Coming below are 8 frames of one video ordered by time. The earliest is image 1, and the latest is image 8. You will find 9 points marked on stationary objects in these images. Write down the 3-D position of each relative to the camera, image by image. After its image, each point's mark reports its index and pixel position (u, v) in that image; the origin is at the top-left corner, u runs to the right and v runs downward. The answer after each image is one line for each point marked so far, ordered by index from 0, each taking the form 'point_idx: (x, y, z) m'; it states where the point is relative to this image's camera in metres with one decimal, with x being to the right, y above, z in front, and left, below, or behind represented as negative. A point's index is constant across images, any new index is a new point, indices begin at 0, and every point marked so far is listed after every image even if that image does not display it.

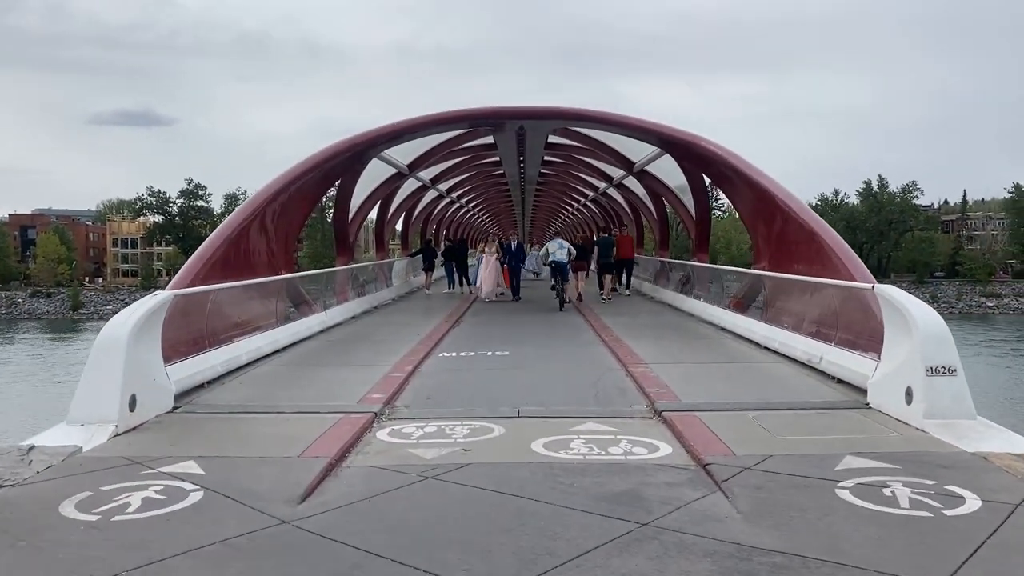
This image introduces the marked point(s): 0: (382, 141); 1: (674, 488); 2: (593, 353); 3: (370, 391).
0: (-2.3, +2.6, +15.9) m
1: (+0.9, -1.2, +5.1) m
2: (+1.0, -0.8, +11.5) m
3: (-1.3, -1.0, +8.4) m
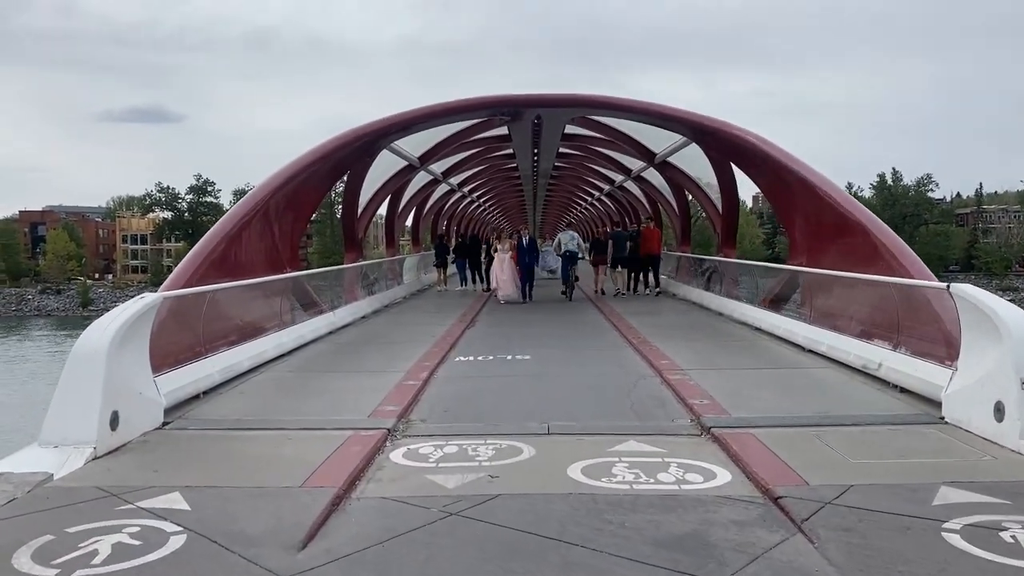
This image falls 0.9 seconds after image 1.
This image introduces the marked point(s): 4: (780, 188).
0: (-2.0, +2.7, +15.1) m
1: (+1.1, -1.2, +4.3) m
2: (+1.3, -0.8, +10.7) m
3: (-1.1, -1.0, +7.6) m
4: (+4.0, +1.5, +13.3) m
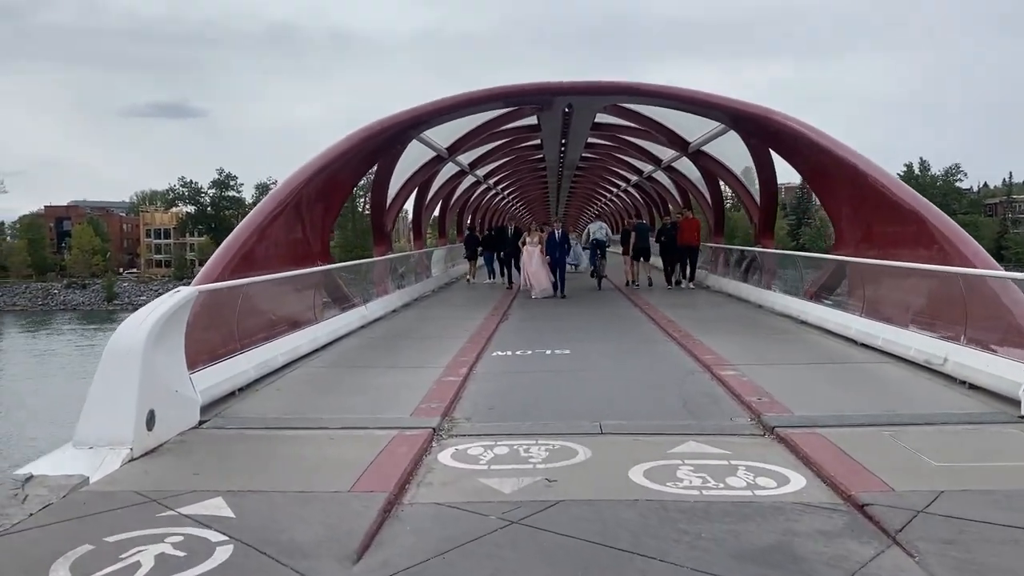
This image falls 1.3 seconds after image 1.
0: (-1.5, +2.8, +14.8) m
1: (+1.4, -1.1, +4.0) m
2: (+1.7, -0.7, +10.3) m
3: (-0.7, -0.9, +7.3) m
4: (+4.5, +1.6, +12.8) m
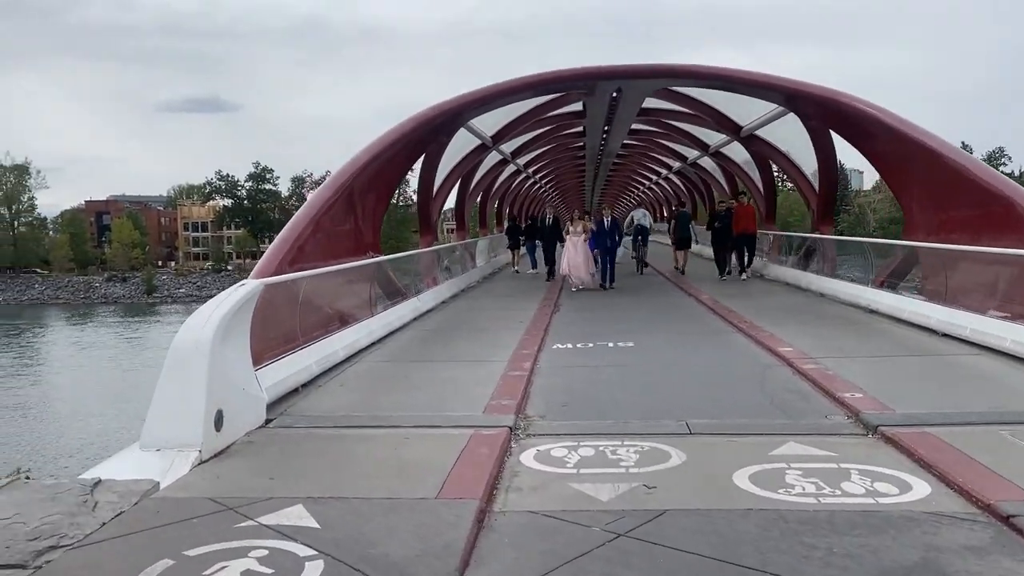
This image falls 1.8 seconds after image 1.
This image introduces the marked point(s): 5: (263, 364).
0: (-0.6, +2.9, +14.4) m
1: (+1.9, -1.1, +3.6) m
2: (+2.4, -0.6, +9.9) m
3: (-0.1, -0.9, +7.0) m
4: (+5.3, +1.8, +12.3) m
5: (-1.9, -0.6, +6.8) m
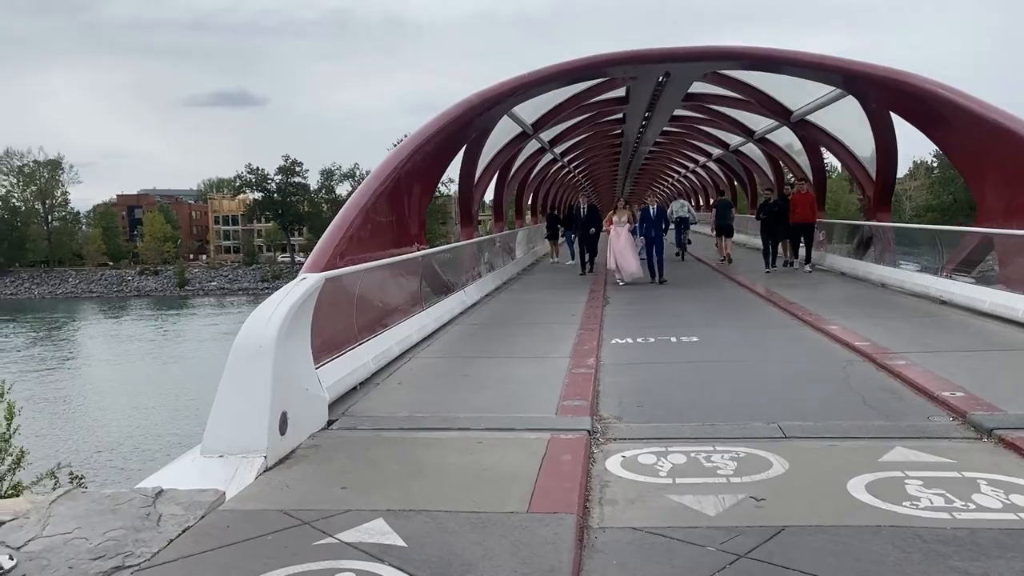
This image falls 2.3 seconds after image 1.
0: (+0.1, +3.0, +14.0) m
1: (+2.3, -1.1, +3.1) m
2: (+3.0, -0.5, +9.4) m
3: (+0.4, -0.8, +6.6) m
4: (+5.9, +1.9, +11.7) m
5: (-1.4, -0.5, +6.4) m
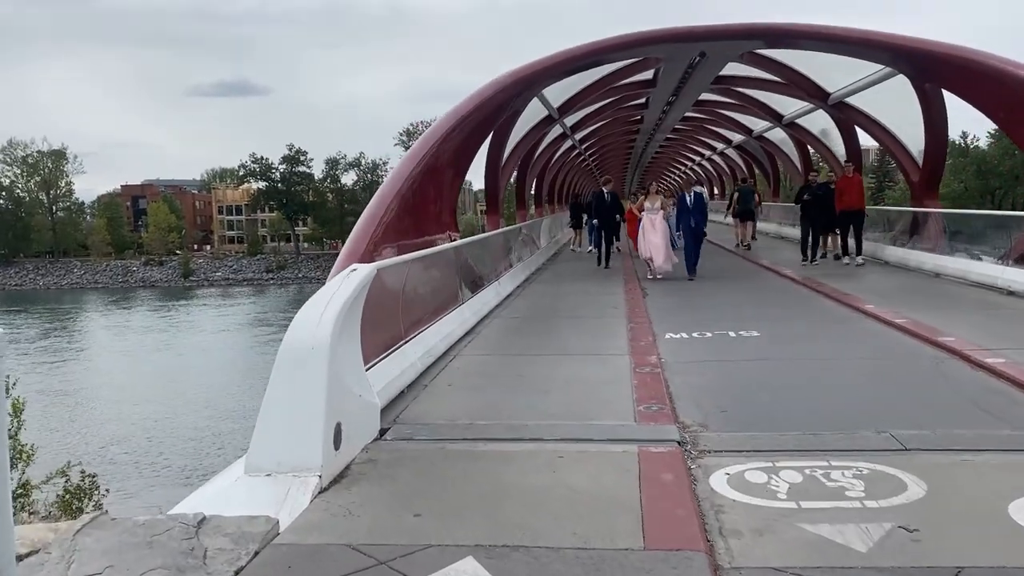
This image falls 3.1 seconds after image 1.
0: (+0.6, +3.2, +13.3) m
1: (+2.8, -1.0, +2.5) m
2: (+3.5, -0.4, +8.8) m
3: (+0.8, -0.7, +5.9) m
4: (+6.4, +2.0, +11.0) m
5: (-0.9, -0.5, +5.8) m
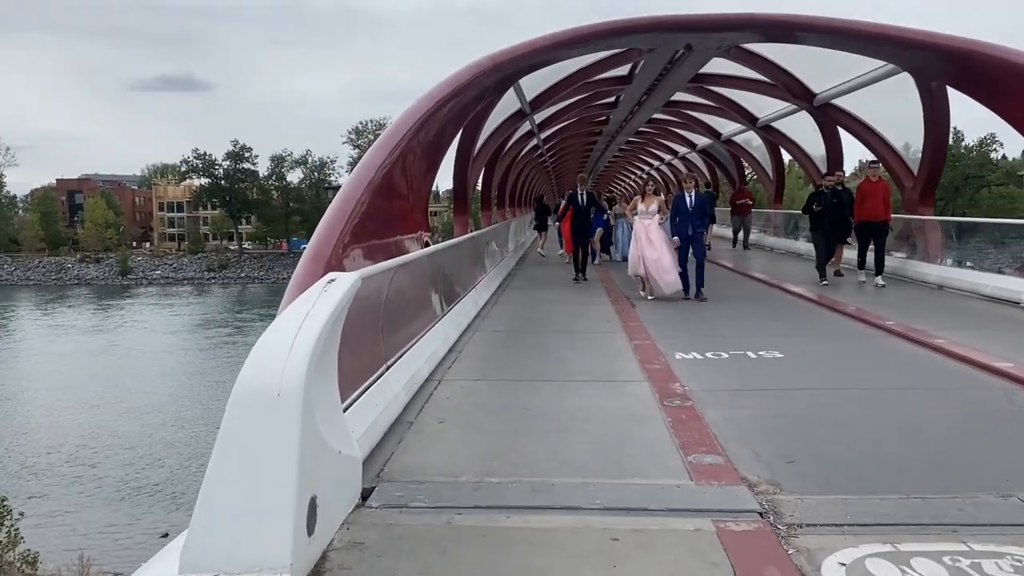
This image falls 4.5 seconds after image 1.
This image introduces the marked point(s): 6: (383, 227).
0: (+0.2, +3.1, +12.1) m
1: (+3.0, -1.2, +1.4) m
2: (+3.4, -0.6, +7.7) m
3: (+0.9, -0.8, +4.7) m
4: (+6.2, +1.9, +10.2) m
5: (-0.8, -0.6, +4.5) m
6: (-1.3, +0.6, +8.4) m
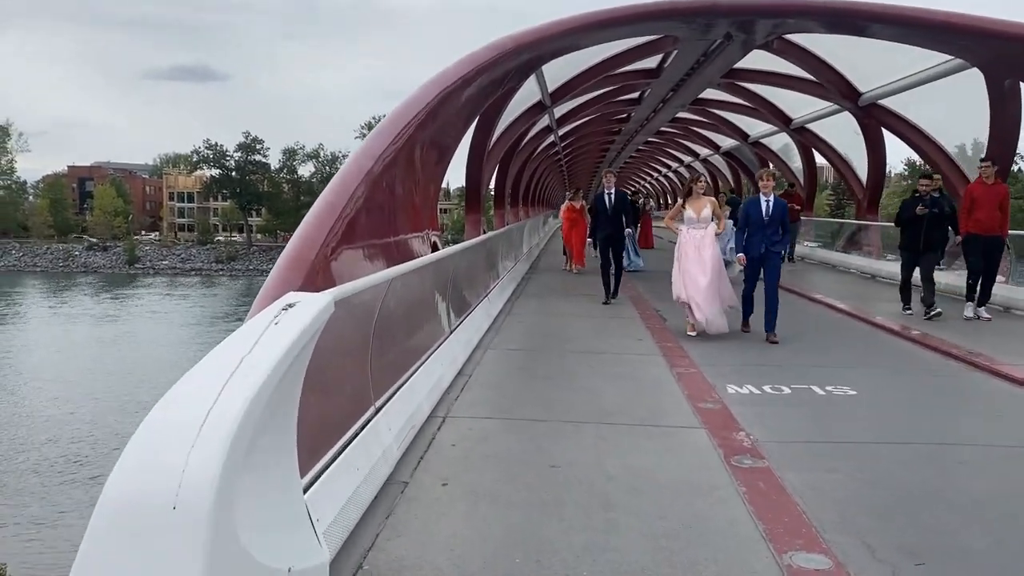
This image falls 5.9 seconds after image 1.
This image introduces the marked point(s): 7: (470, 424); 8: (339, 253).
0: (+0.5, +3.0, +10.9) m
1: (+3.1, -1.4, +0.2) m
2: (+3.5, -0.8, +6.5) m
3: (+1.0, -1.0, +3.5) m
4: (+6.4, +1.6, +8.9) m
5: (-0.7, -0.6, +3.3) m
6: (-1.1, +0.5, +7.2) m
7: (-0.2, -0.8, +5.0) m
8: (-1.2, +0.2, +5.9) m
